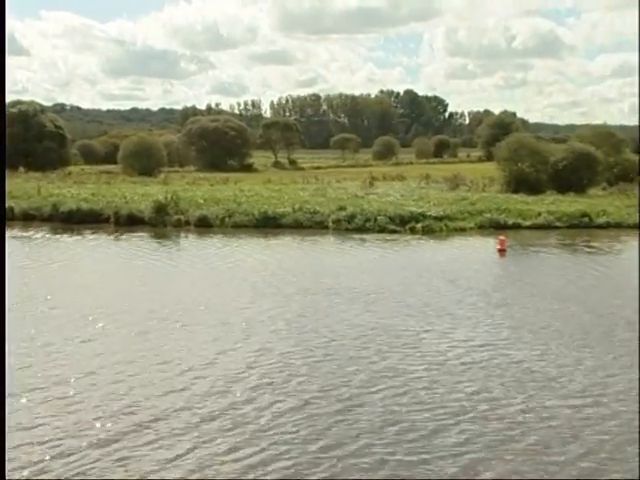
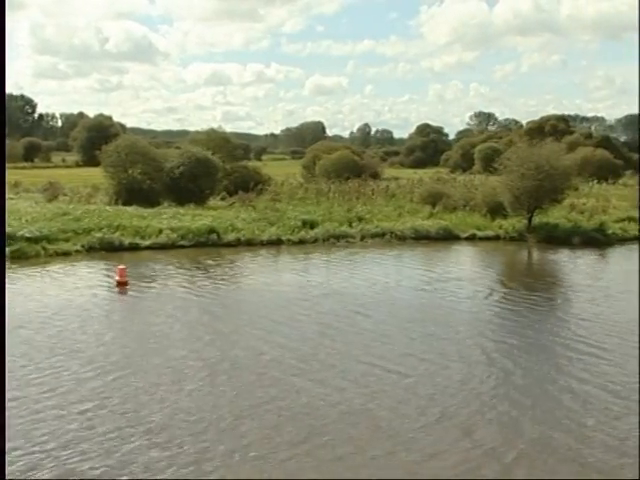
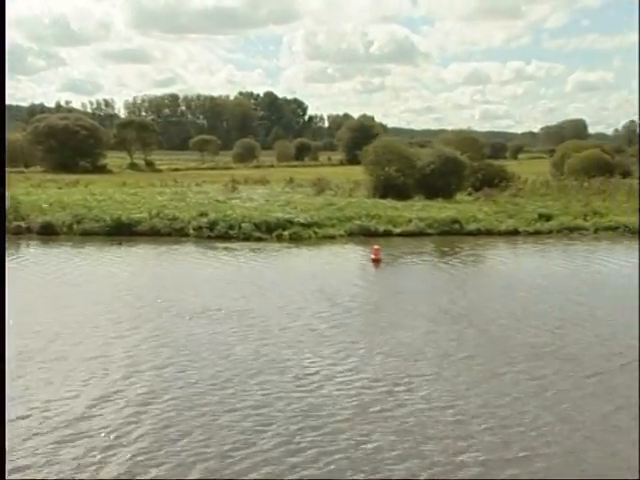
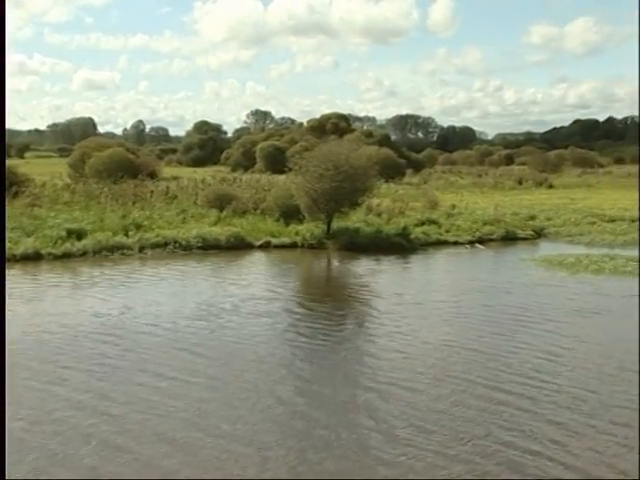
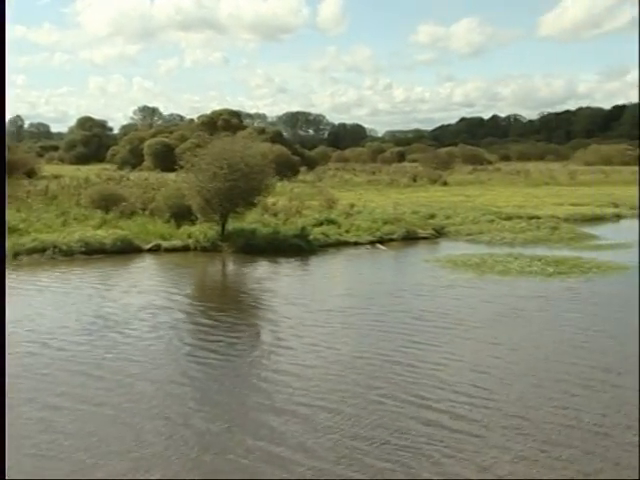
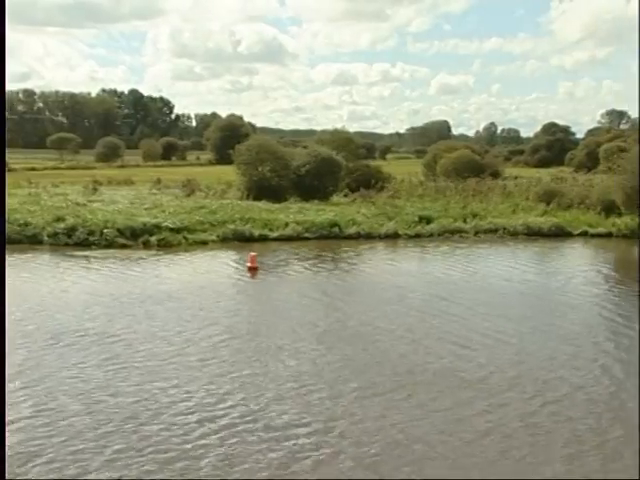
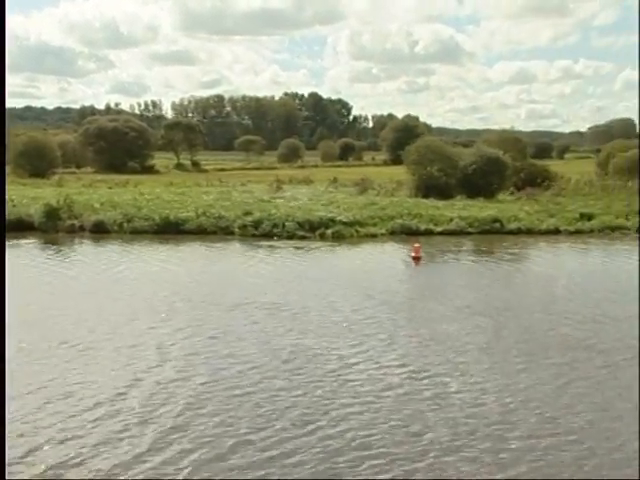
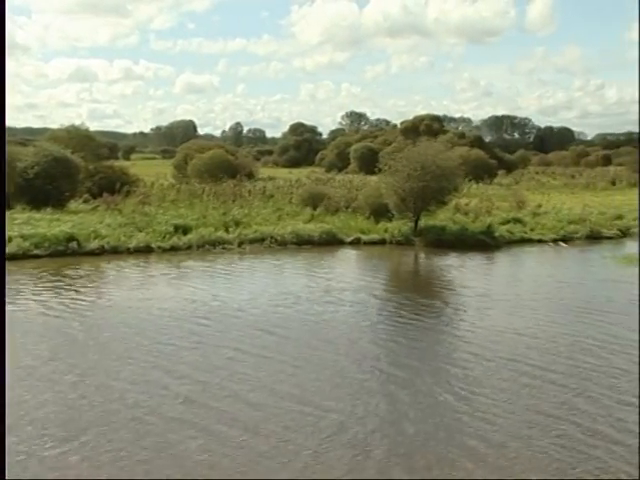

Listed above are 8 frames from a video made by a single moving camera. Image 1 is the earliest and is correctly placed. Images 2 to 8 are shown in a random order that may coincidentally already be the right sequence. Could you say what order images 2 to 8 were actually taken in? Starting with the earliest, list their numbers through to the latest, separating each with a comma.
7, 3, 6, 2, 8, 4, 5
